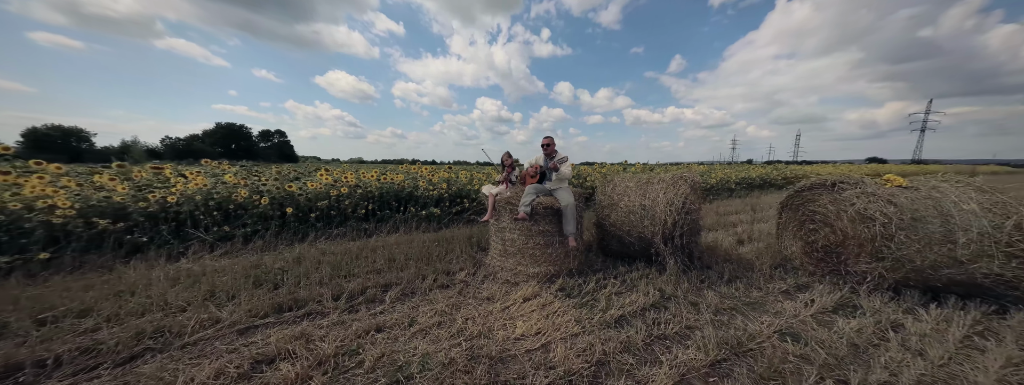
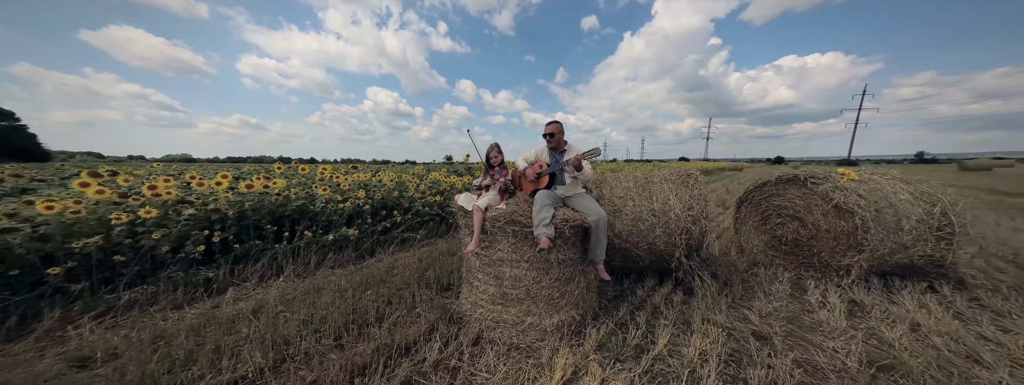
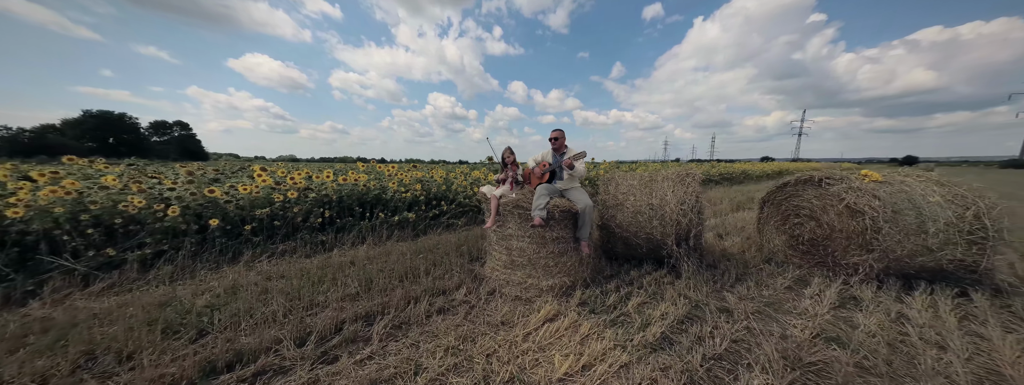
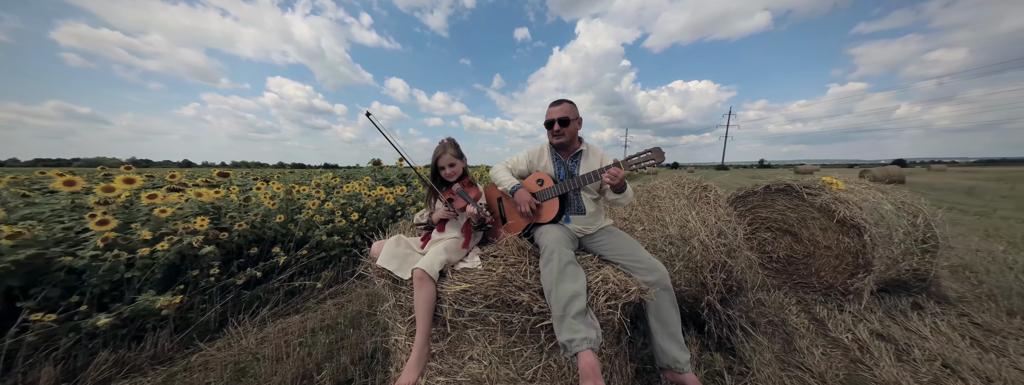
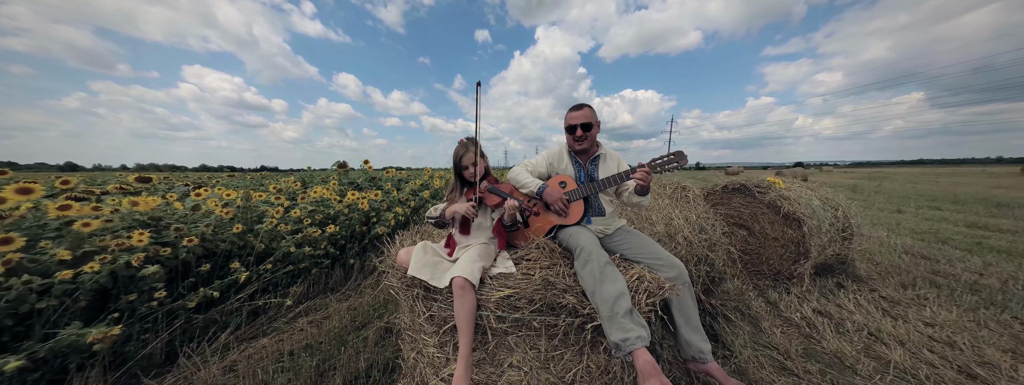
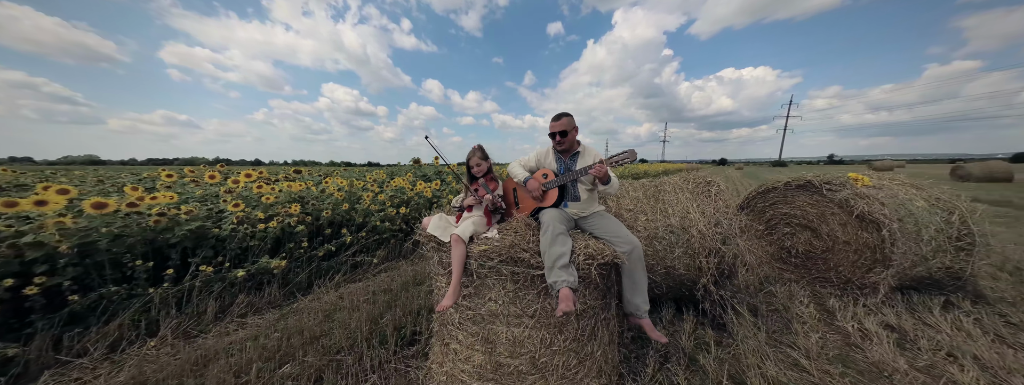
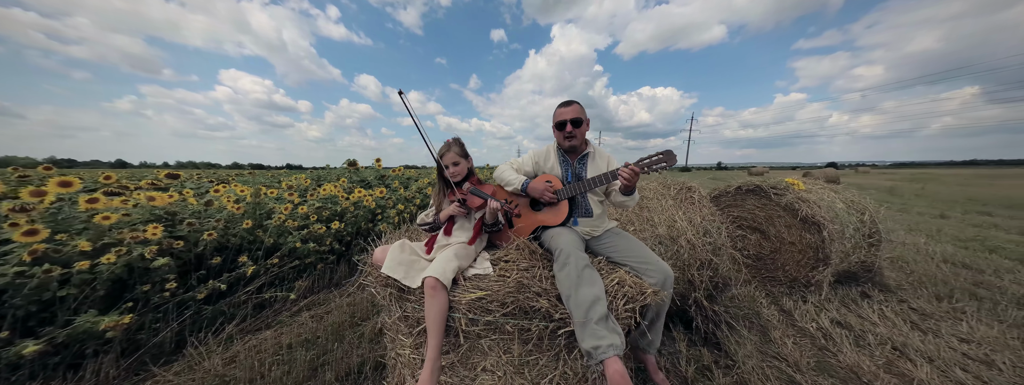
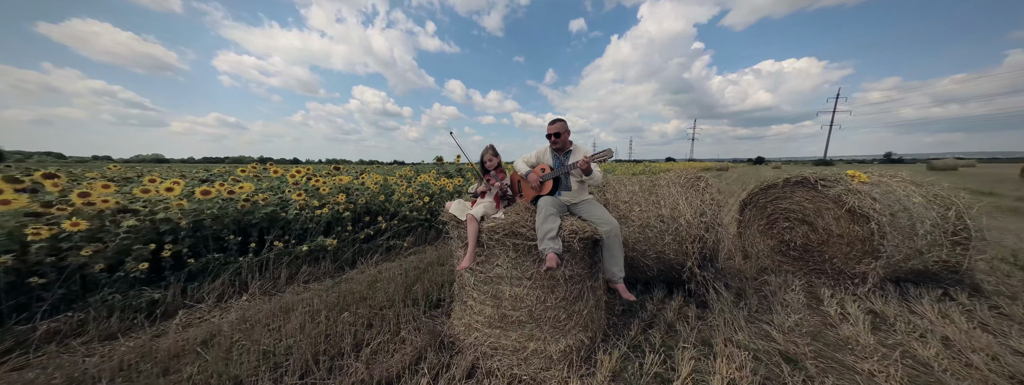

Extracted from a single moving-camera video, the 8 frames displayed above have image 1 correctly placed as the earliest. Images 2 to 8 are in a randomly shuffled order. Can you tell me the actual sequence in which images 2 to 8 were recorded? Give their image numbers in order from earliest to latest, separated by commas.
3, 2, 8, 6, 4, 7, 5
